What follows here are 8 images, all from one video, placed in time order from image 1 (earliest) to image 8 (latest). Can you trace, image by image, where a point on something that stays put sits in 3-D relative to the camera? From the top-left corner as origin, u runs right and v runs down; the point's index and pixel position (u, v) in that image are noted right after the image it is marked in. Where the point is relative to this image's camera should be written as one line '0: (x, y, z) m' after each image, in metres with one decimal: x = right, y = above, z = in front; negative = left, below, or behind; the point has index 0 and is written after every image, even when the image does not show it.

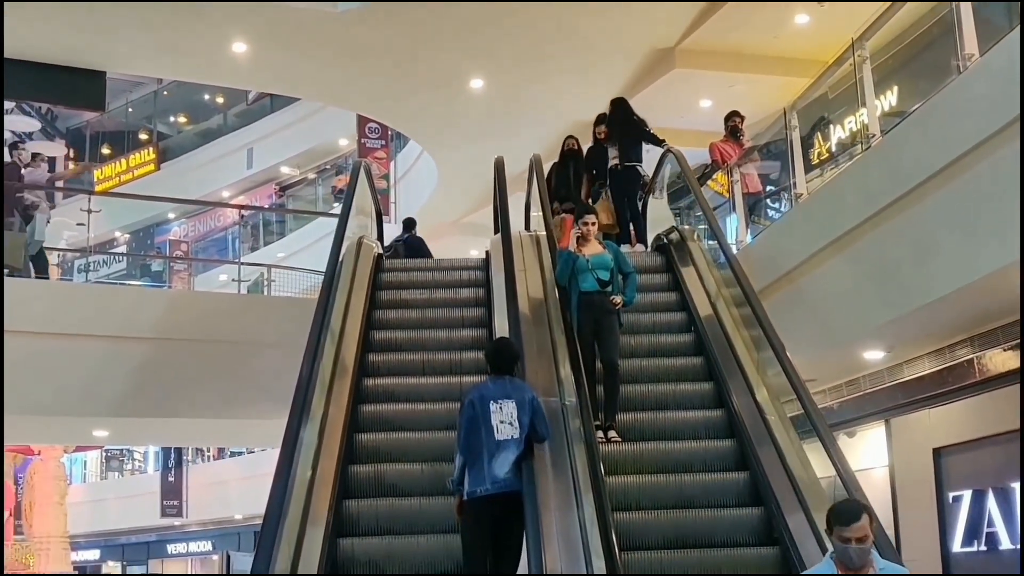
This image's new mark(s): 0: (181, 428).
0: (-3.1, -1.2, +7.8) m
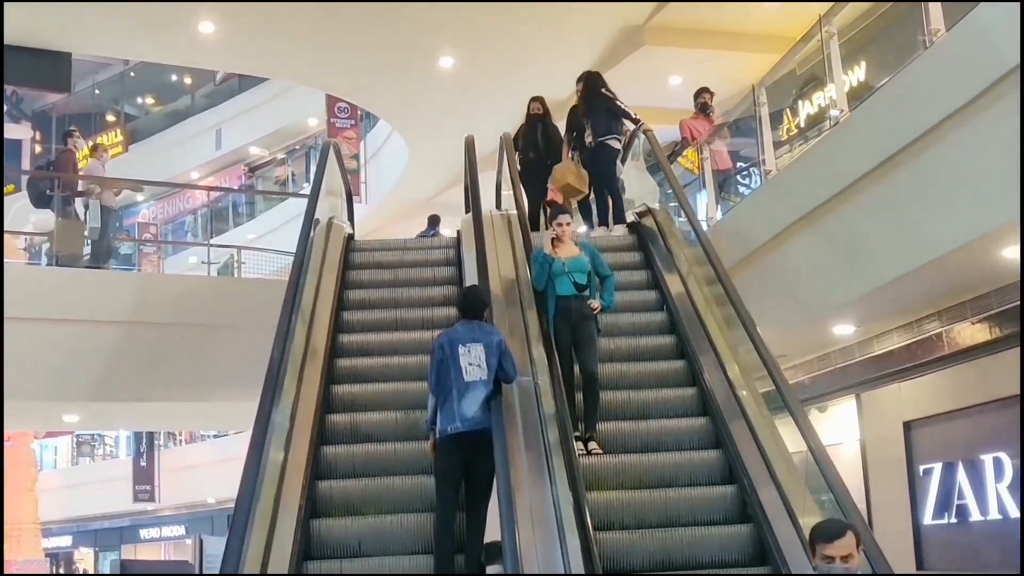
0: (-3.3, -1.1, +7.8) m
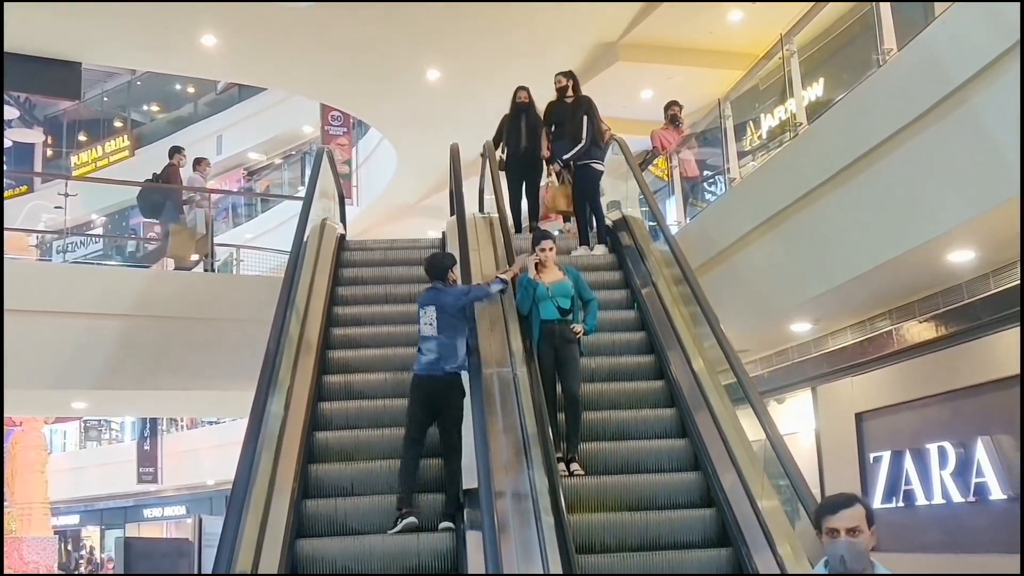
0: (-3.4, -1.0, +8.2) m
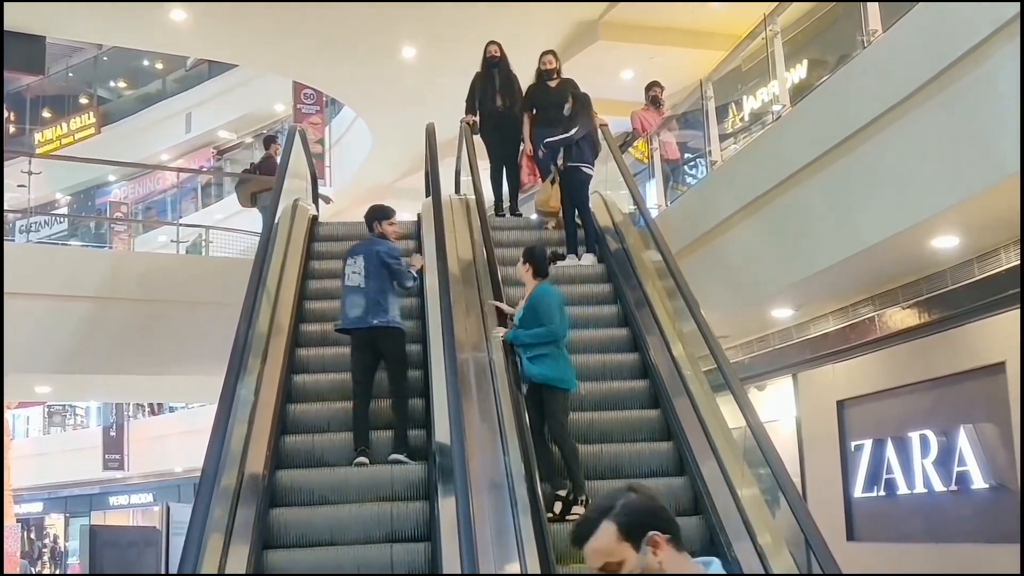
0: (-3.6, -0.9, +8.0) m
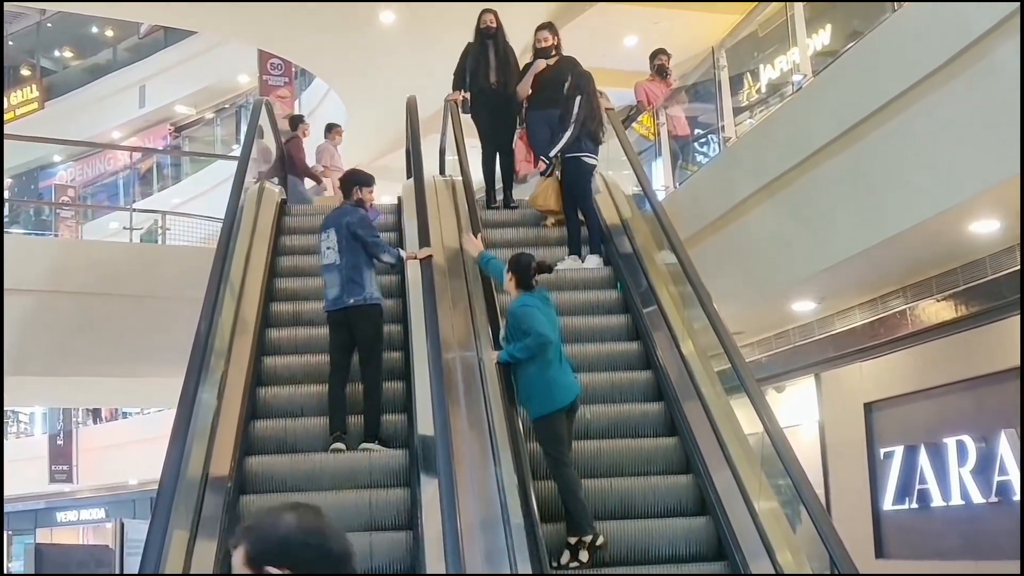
0: (-3.7, -0.8, +7.4) m
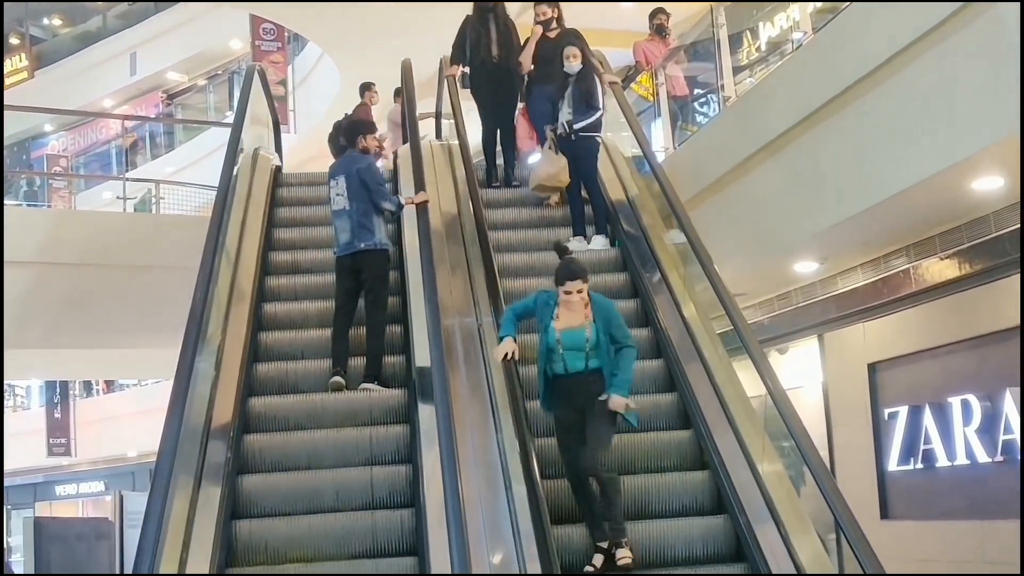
0: (-3.7, -0.6, +7.4) m
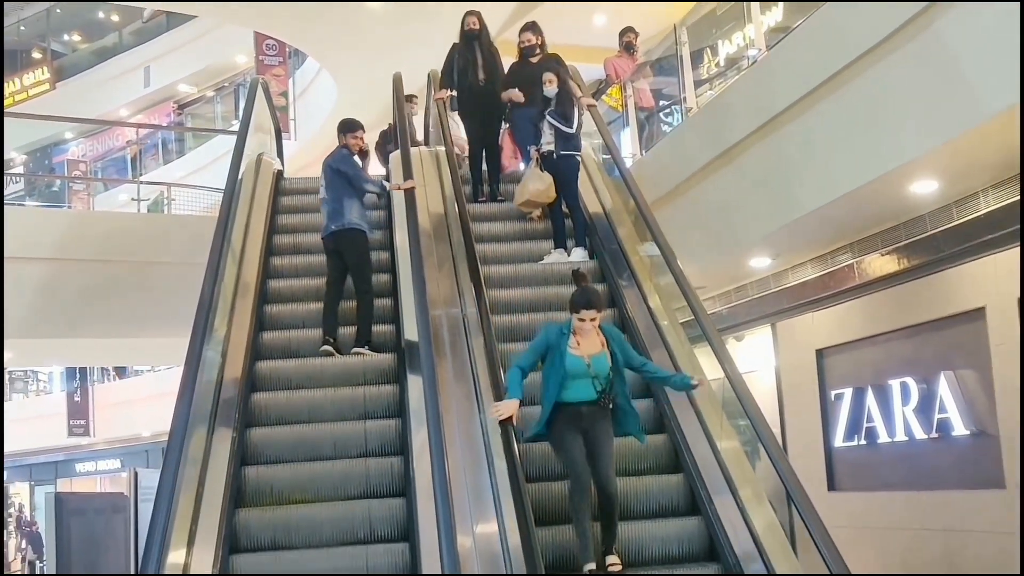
0: (-3.8, -0.6, +7.8) m
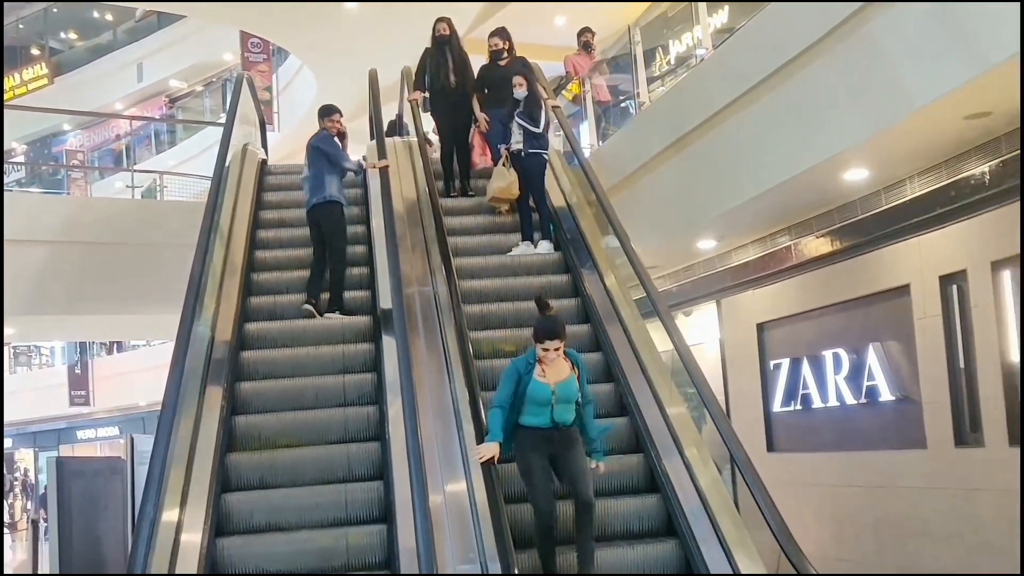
0: (-4.1, -0.4, +8.2) m
